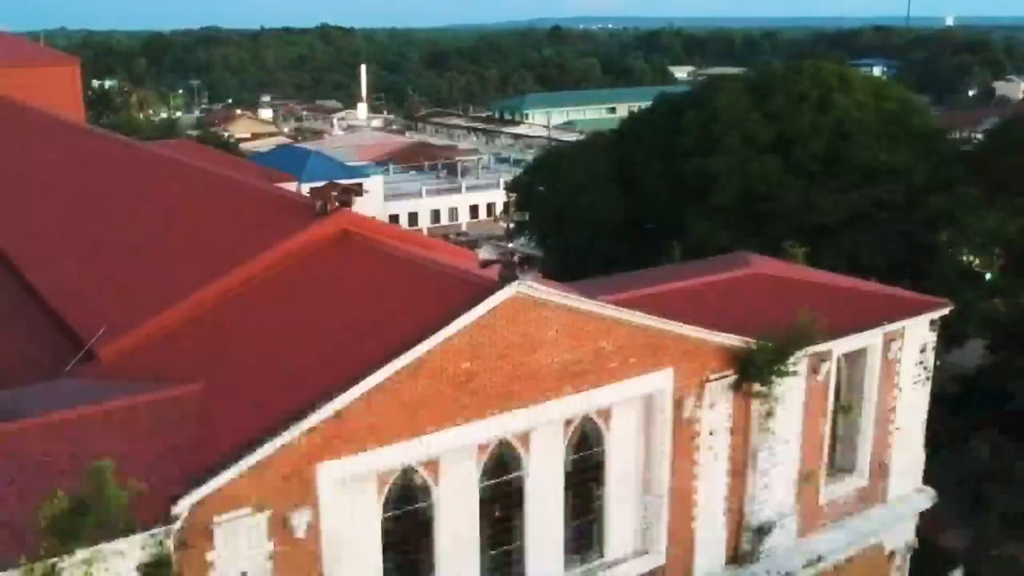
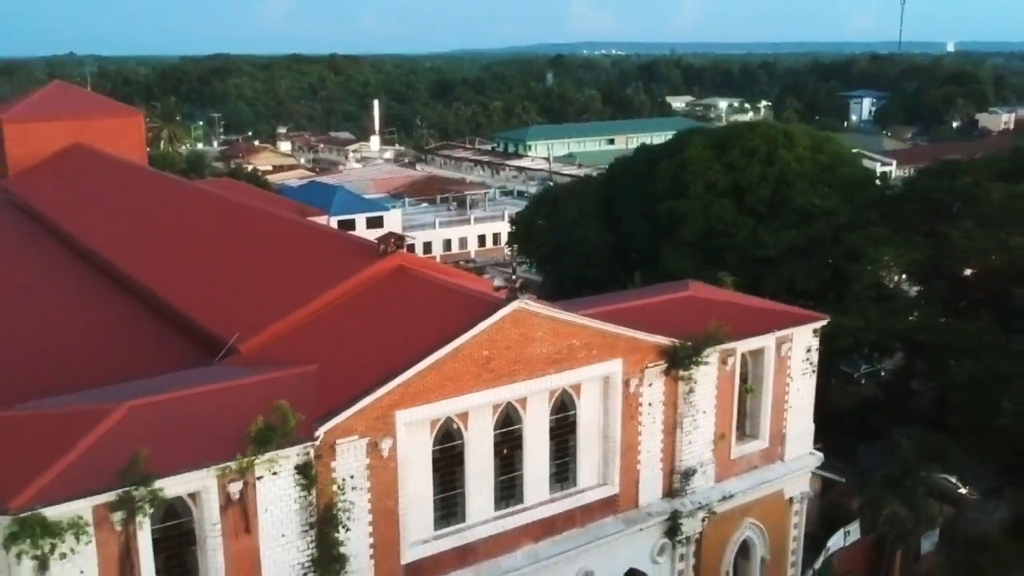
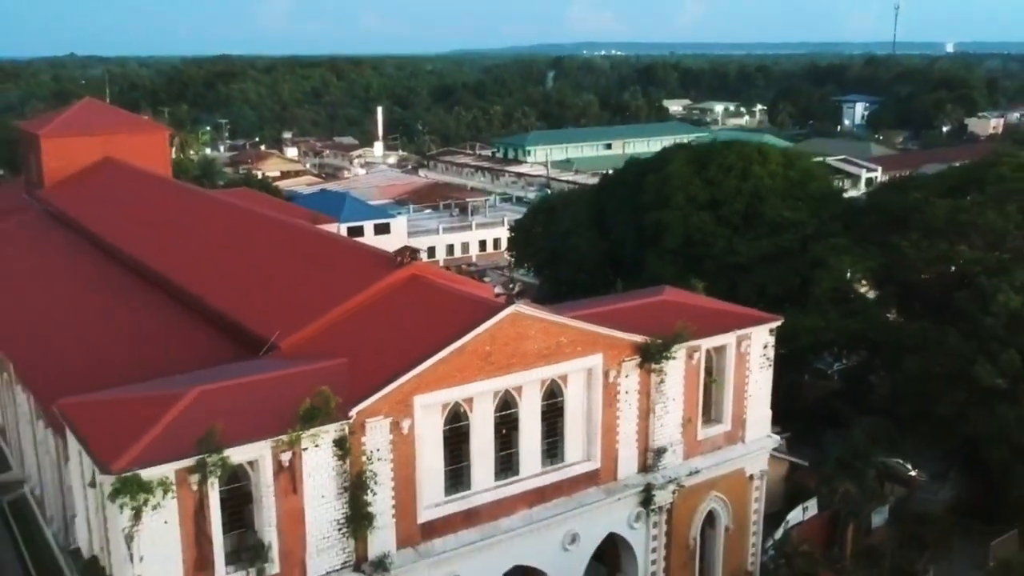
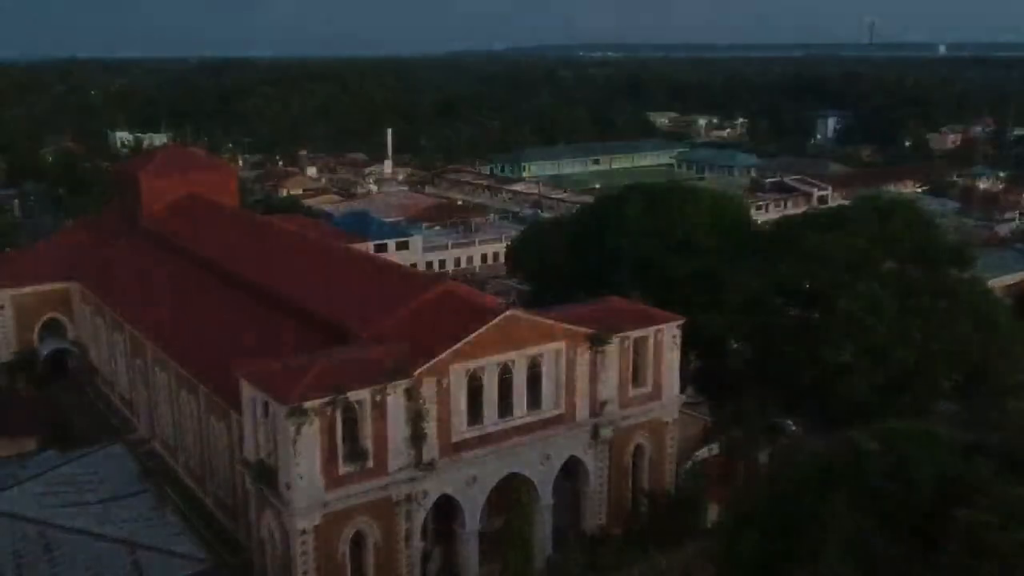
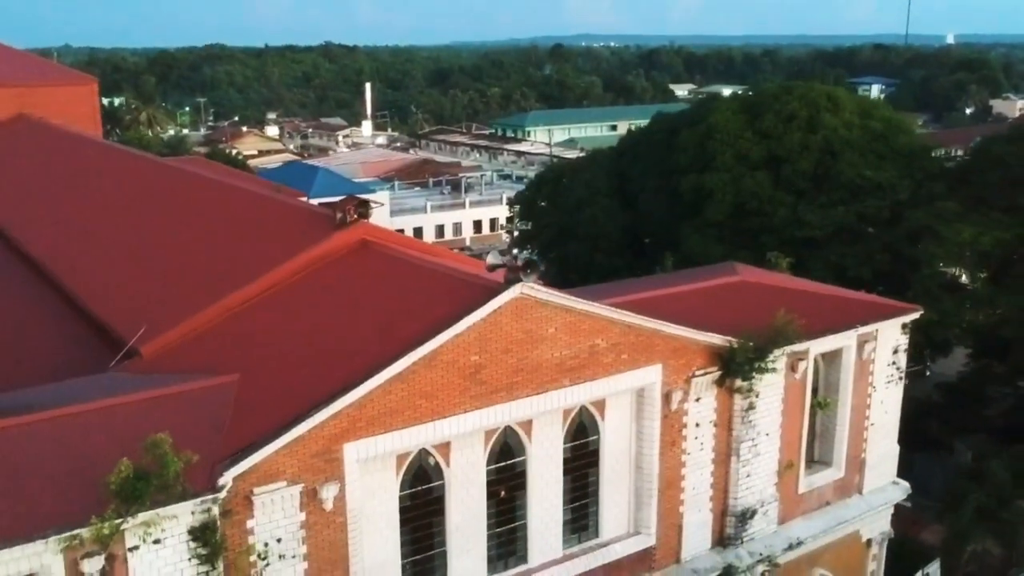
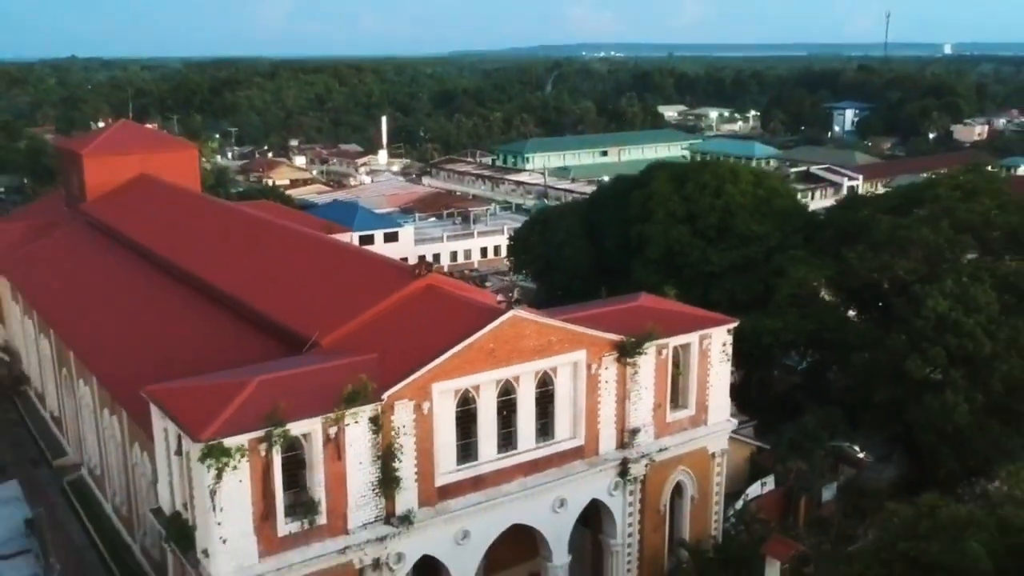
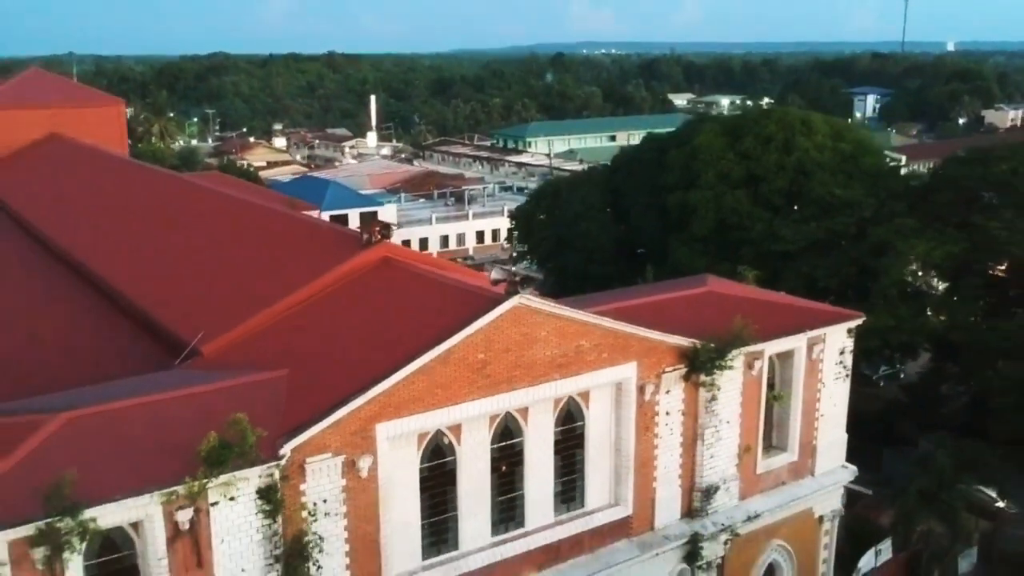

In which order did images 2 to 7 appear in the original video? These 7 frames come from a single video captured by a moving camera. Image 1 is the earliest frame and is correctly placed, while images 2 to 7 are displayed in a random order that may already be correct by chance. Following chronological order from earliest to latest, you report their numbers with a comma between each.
5, 7, 2, 3, 6, 4
